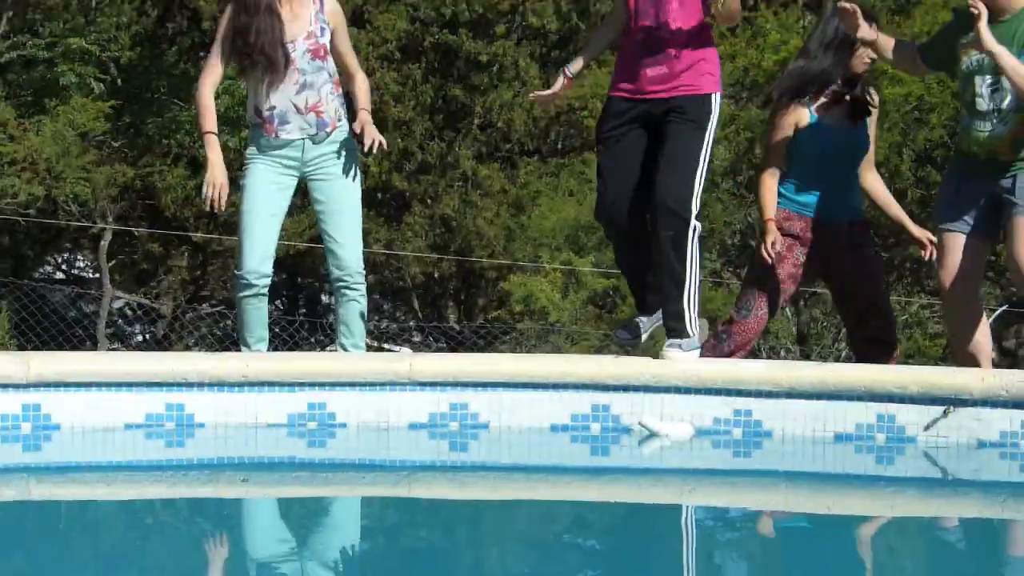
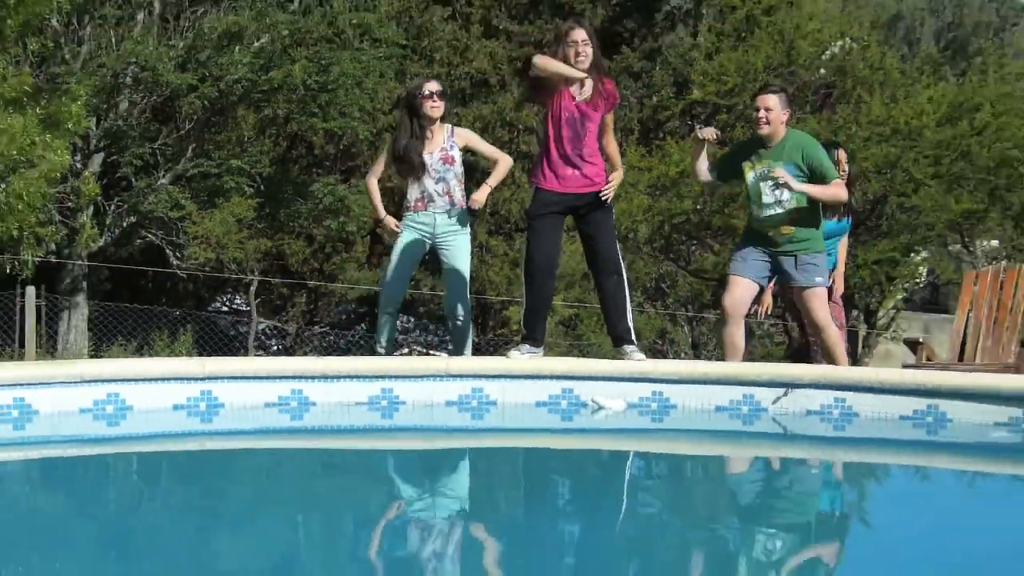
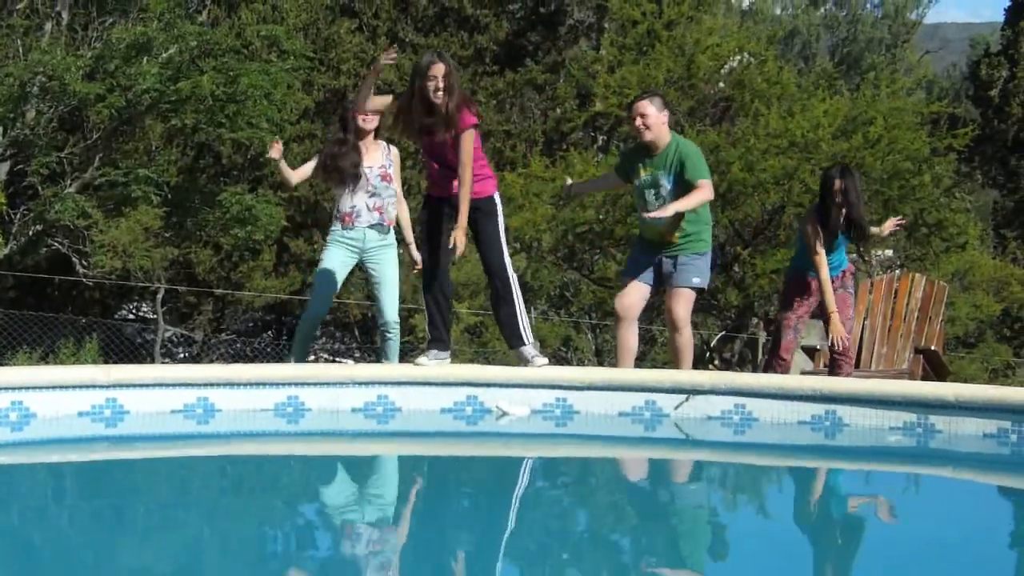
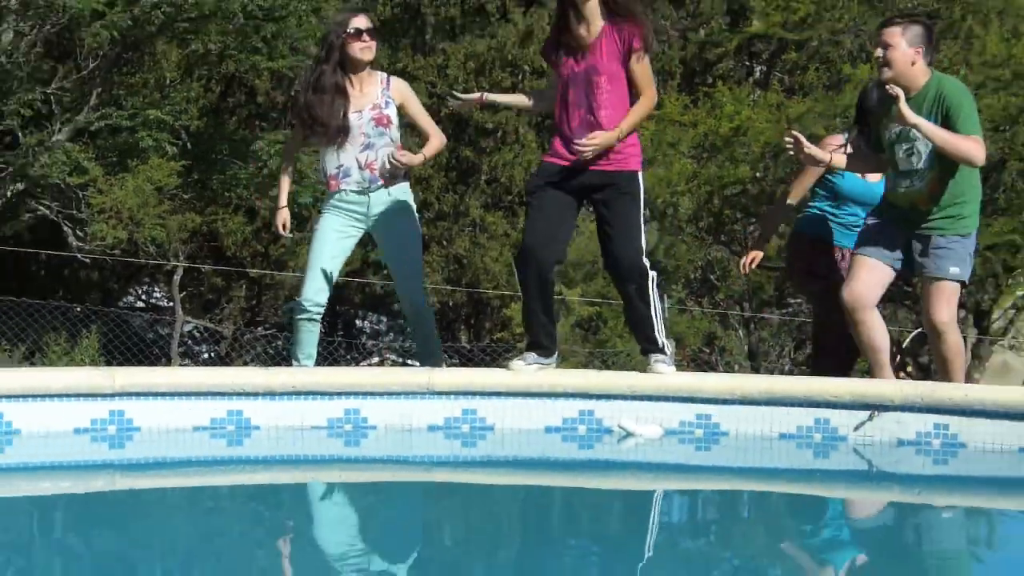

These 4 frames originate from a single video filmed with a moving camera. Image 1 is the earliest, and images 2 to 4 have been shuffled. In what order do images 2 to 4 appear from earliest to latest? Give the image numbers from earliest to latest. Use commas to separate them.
4, 2, 3
